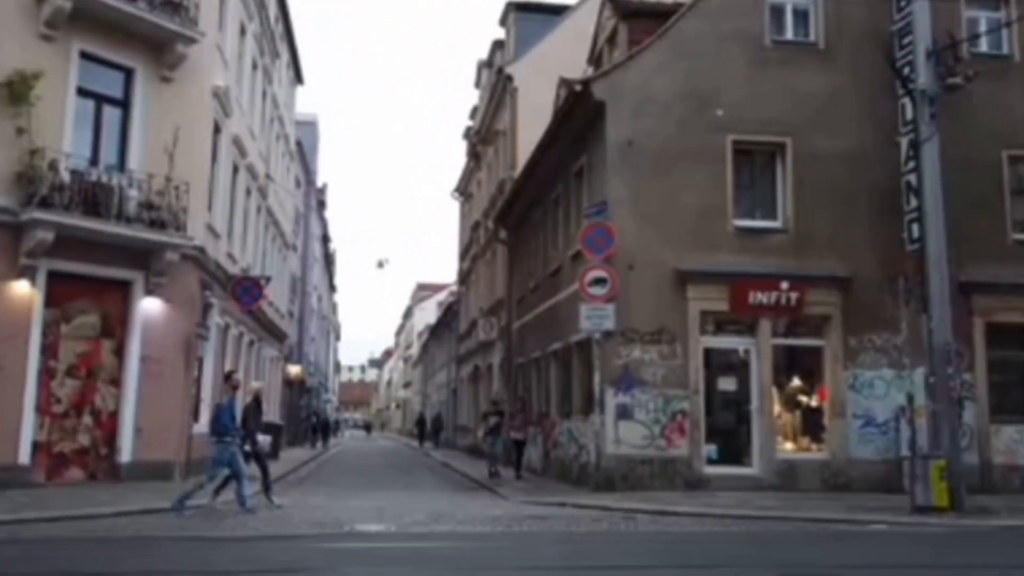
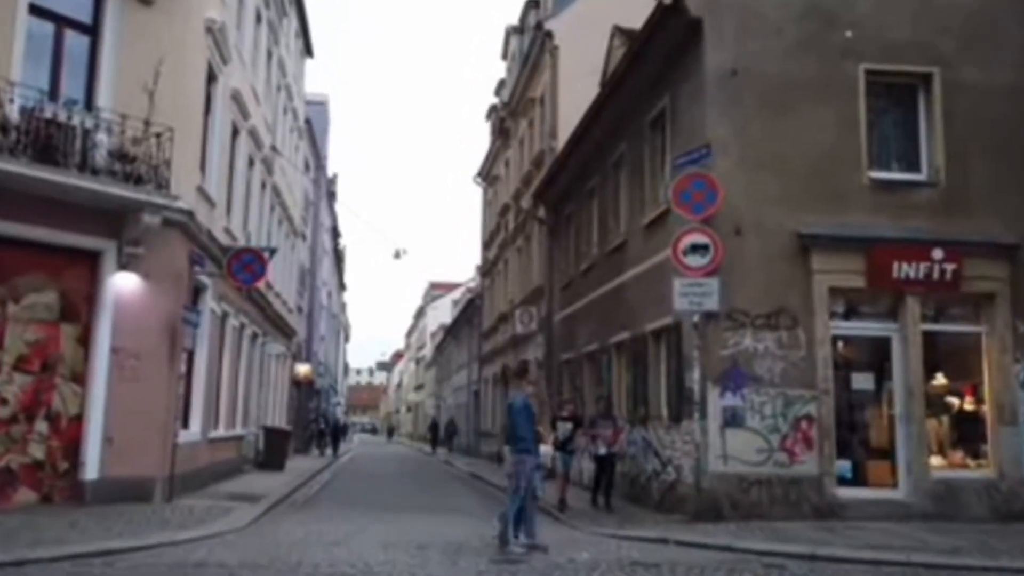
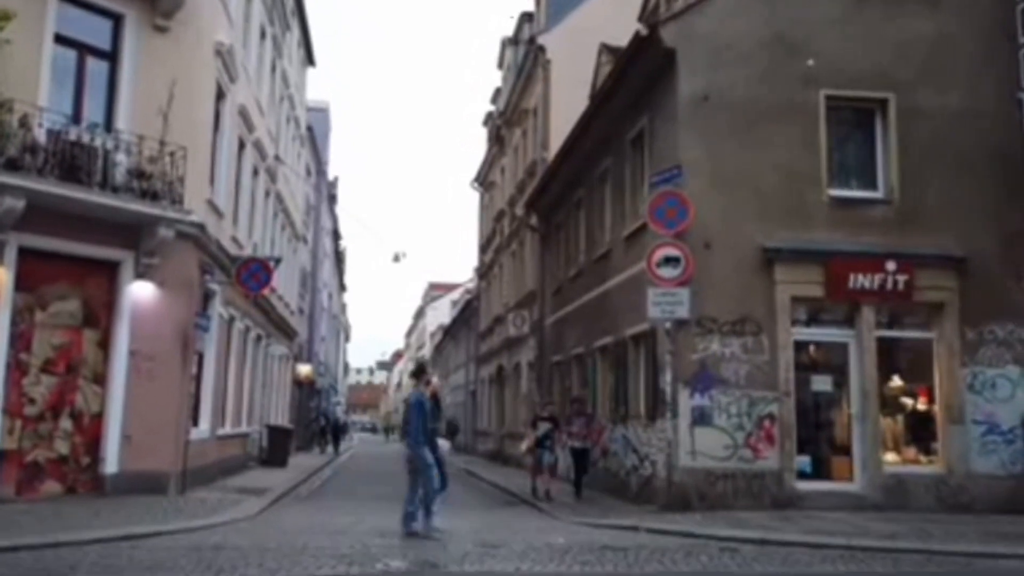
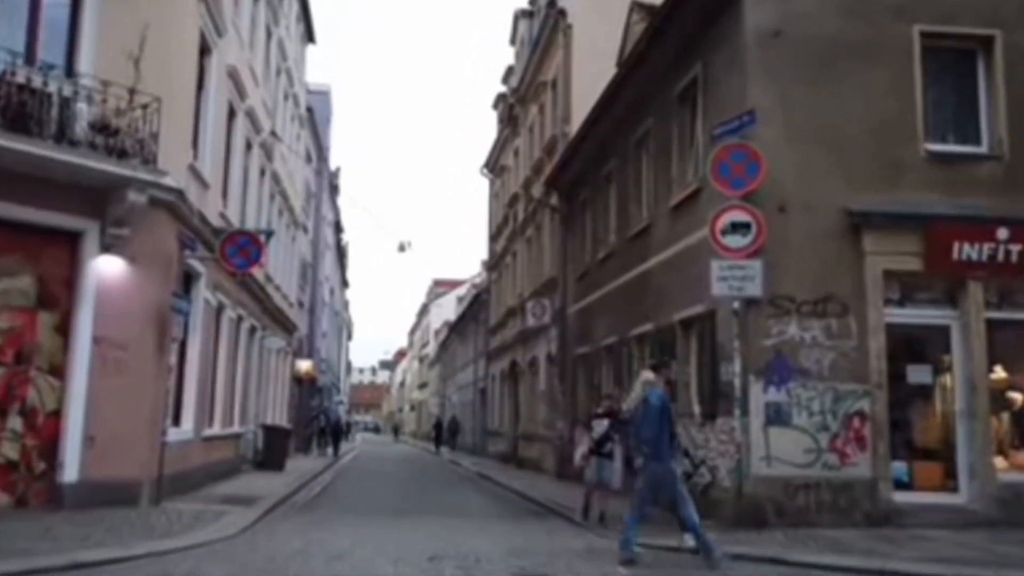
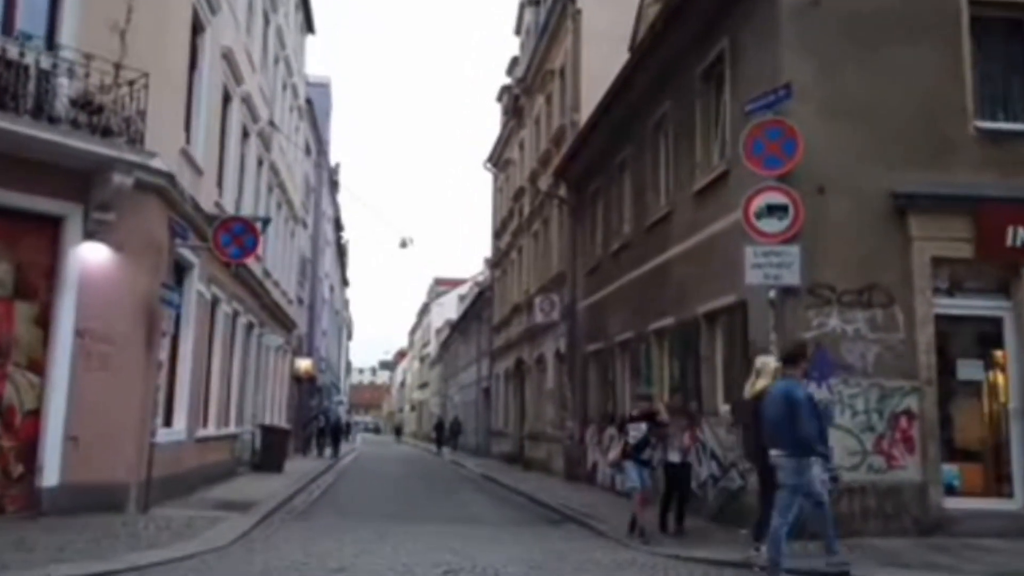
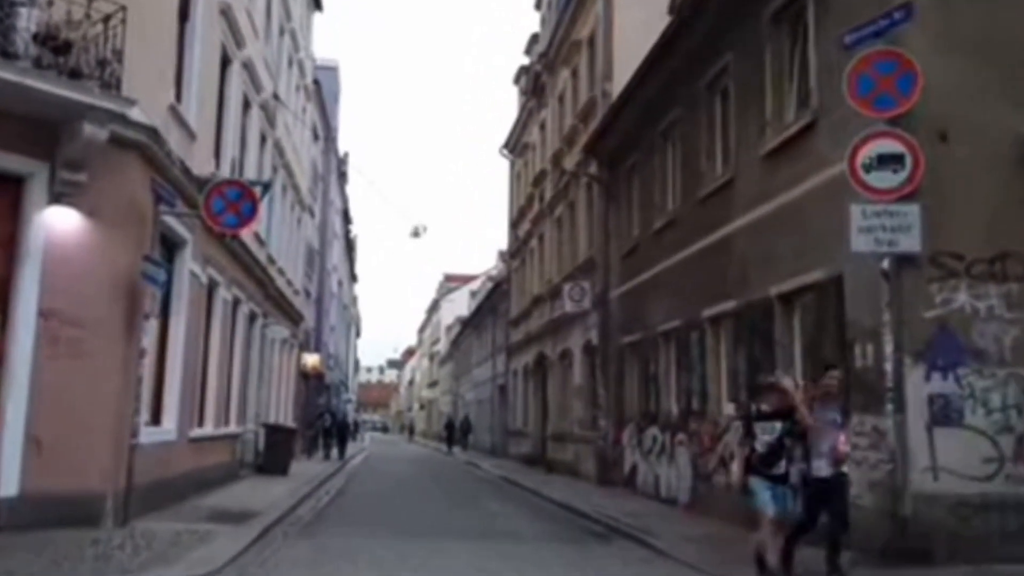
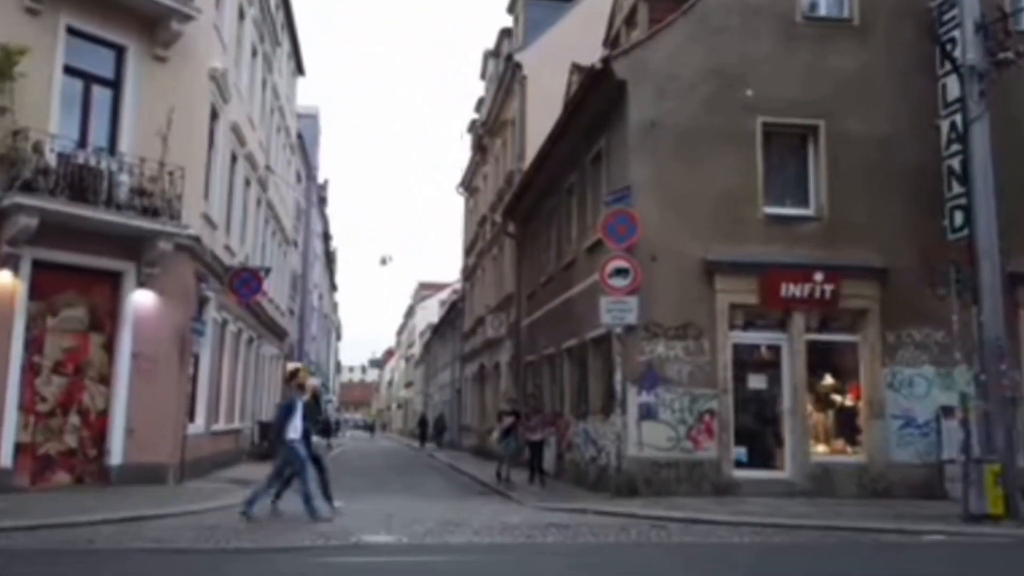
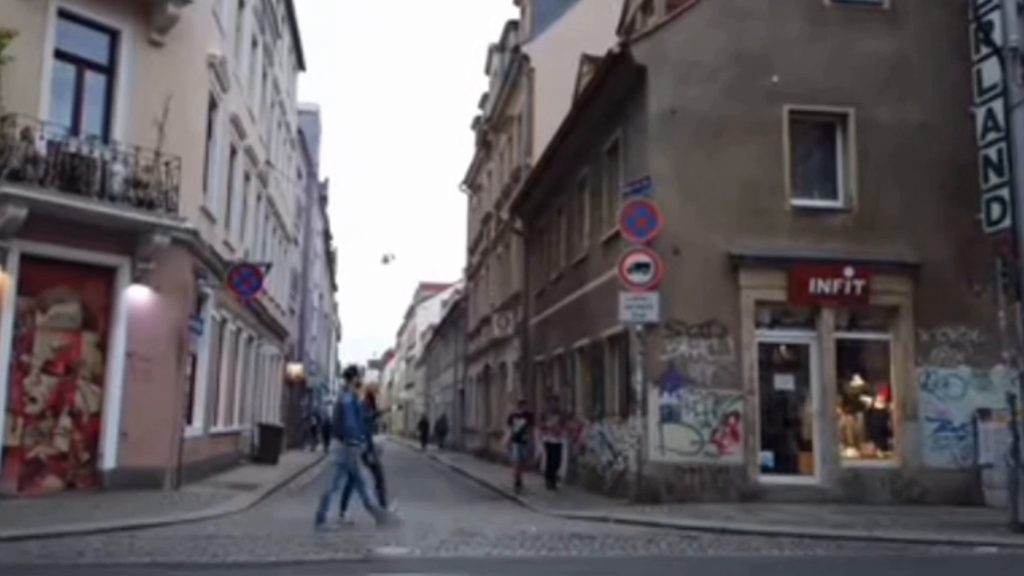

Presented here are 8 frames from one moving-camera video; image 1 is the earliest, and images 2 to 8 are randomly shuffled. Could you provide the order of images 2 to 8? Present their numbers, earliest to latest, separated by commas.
7, 8, 3, 2, 4, 5, 6
